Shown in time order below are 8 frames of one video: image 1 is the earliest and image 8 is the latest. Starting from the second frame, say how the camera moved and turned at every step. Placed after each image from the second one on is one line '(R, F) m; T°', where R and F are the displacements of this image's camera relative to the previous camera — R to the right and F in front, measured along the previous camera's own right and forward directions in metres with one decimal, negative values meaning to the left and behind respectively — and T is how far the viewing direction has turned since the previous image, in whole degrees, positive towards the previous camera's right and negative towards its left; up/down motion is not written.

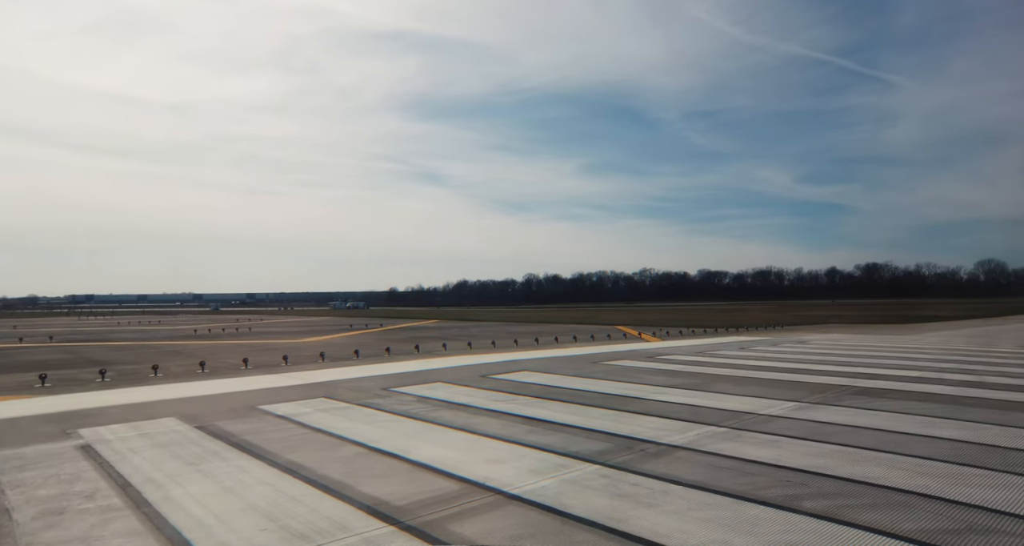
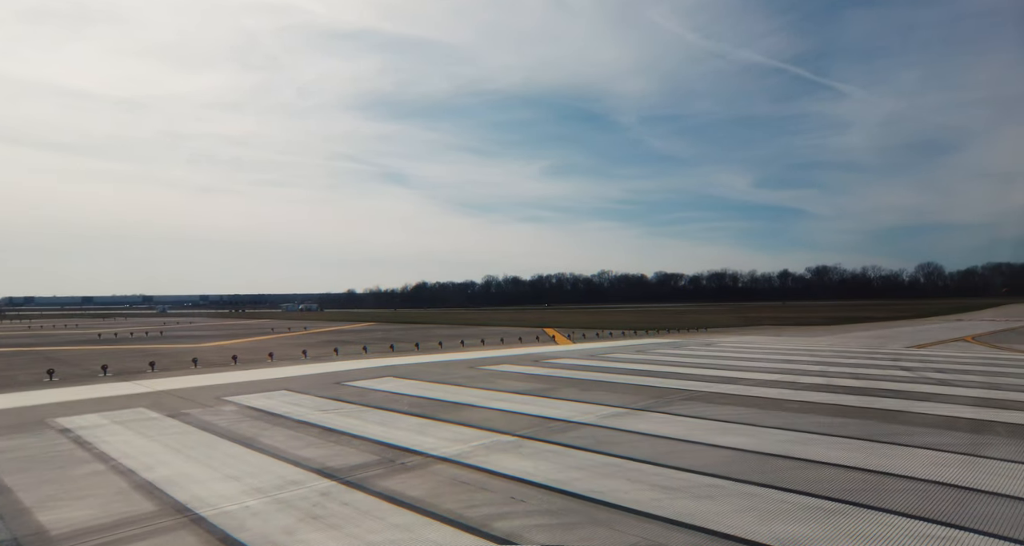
(+2.6, +0.2) m; +3°
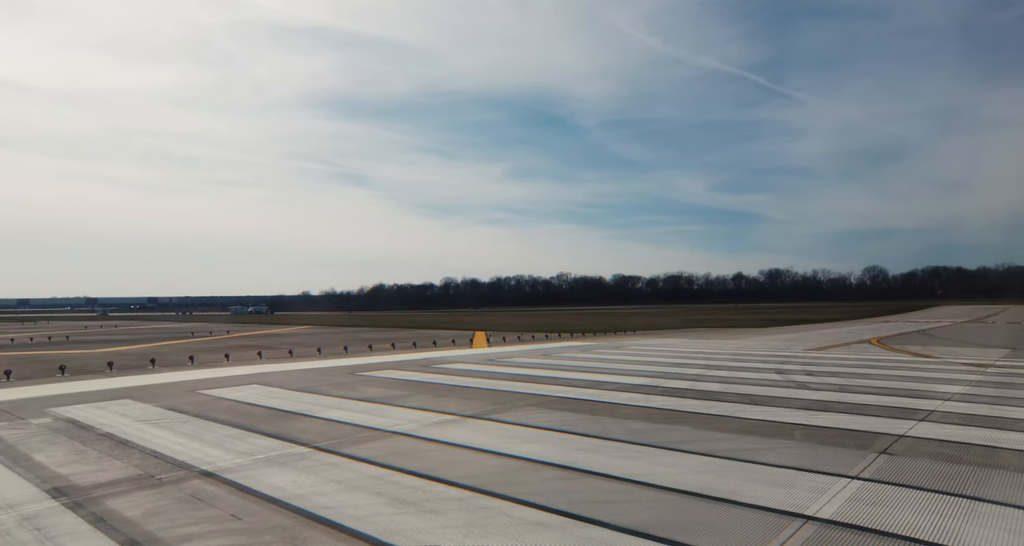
(+2.3, +0.1) m; +3°
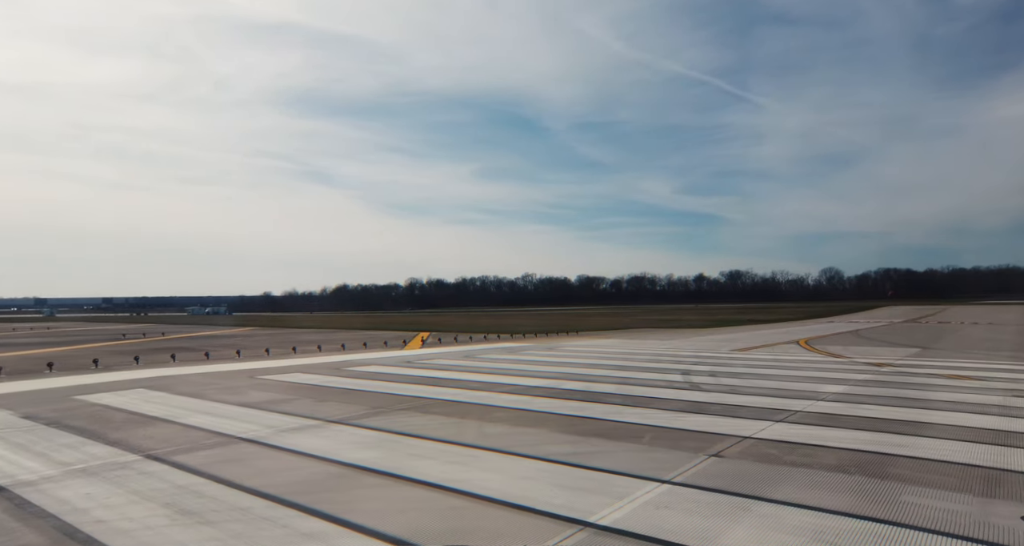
(+1.8, +0.1) m; +3°
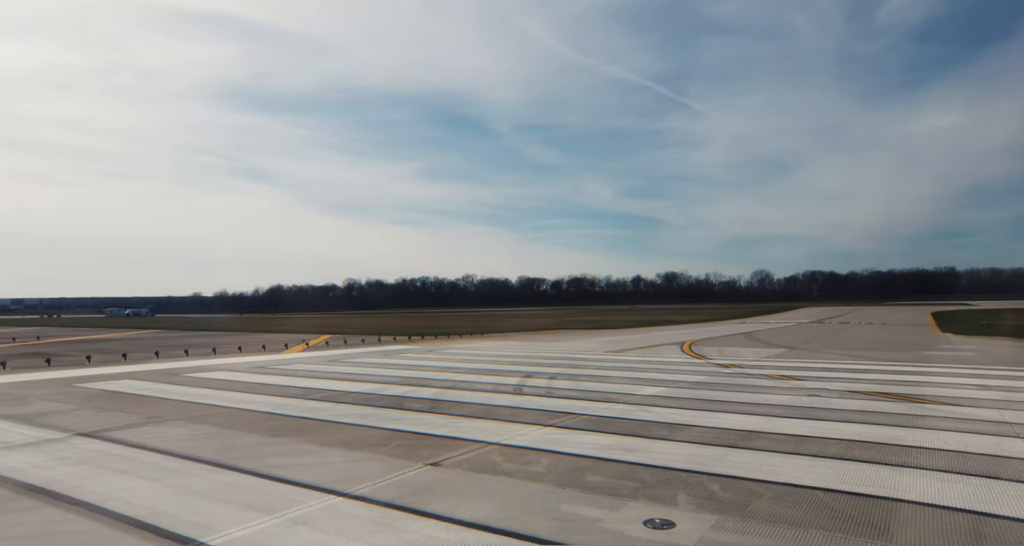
(+2.9, +0.1) m; +5°
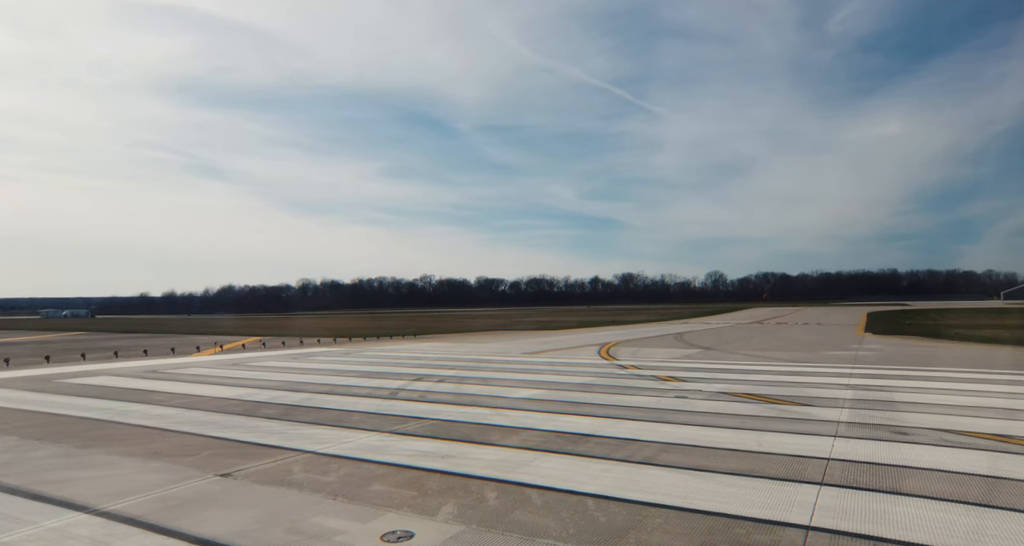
(+2.0, +0.1) m; +3°
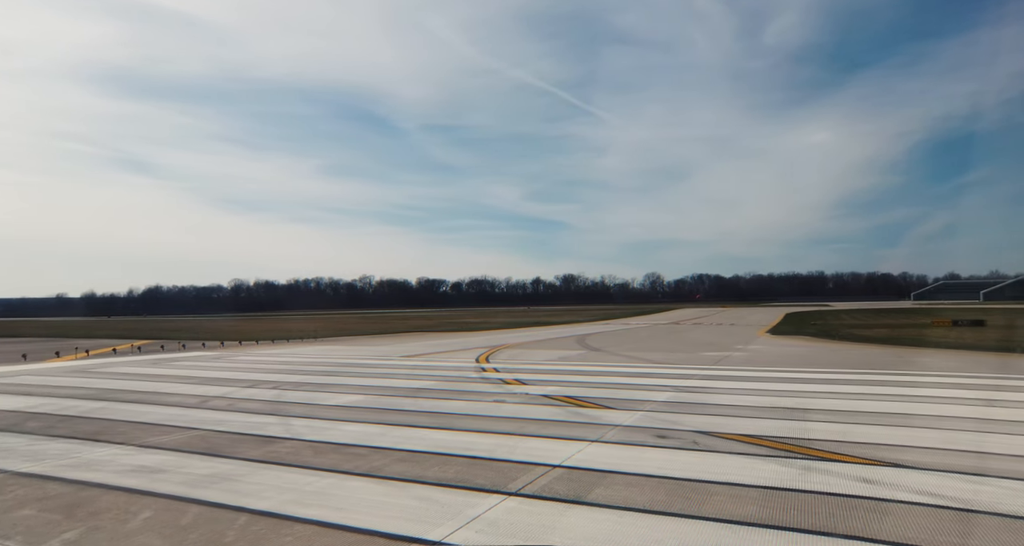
(+2.9, +0.2) m; +5°
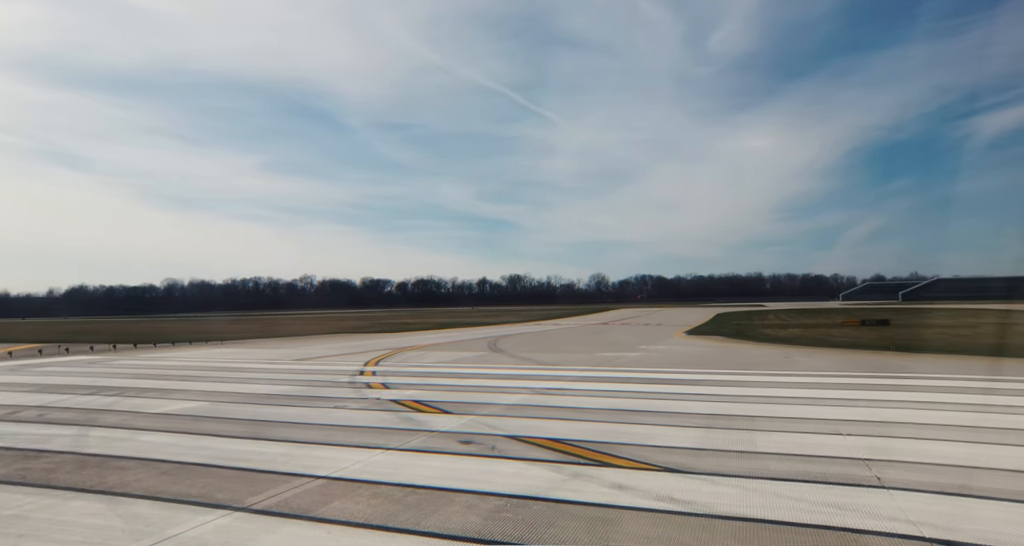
(+2.3, +0.2) m; +5°
